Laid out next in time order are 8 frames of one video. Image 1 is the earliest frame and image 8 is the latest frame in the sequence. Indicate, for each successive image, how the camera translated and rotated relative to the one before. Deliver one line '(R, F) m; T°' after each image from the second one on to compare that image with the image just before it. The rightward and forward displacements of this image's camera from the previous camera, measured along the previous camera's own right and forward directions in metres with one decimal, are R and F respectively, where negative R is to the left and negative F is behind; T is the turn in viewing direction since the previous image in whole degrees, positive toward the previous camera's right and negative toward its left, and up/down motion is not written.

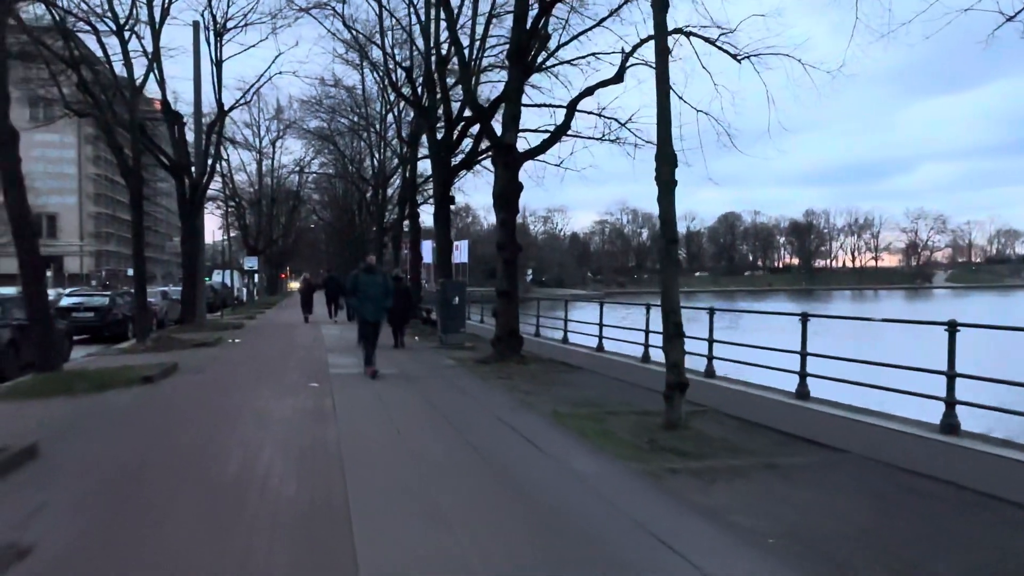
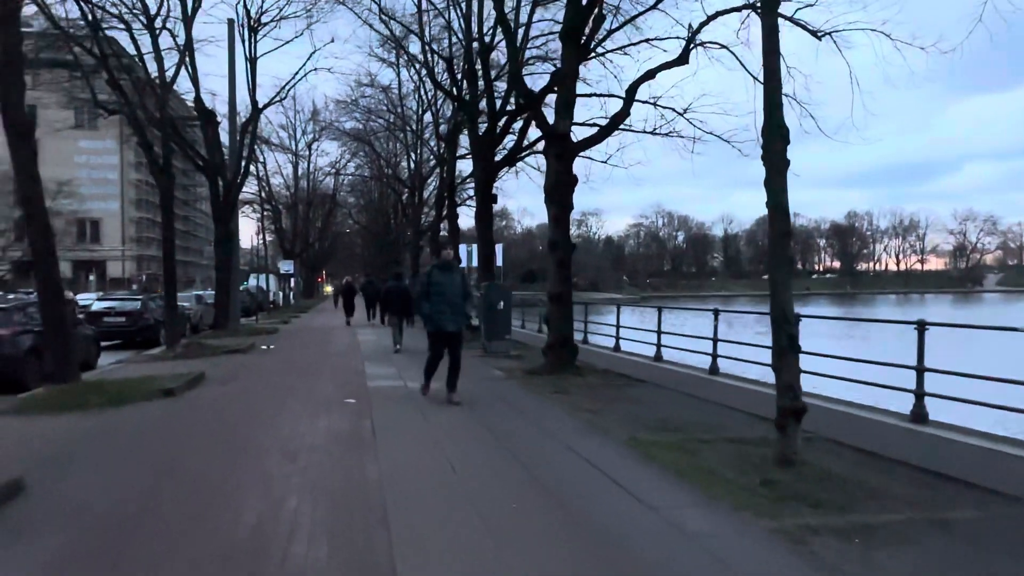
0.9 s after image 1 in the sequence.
(-0.5, +1.5) m; -3°
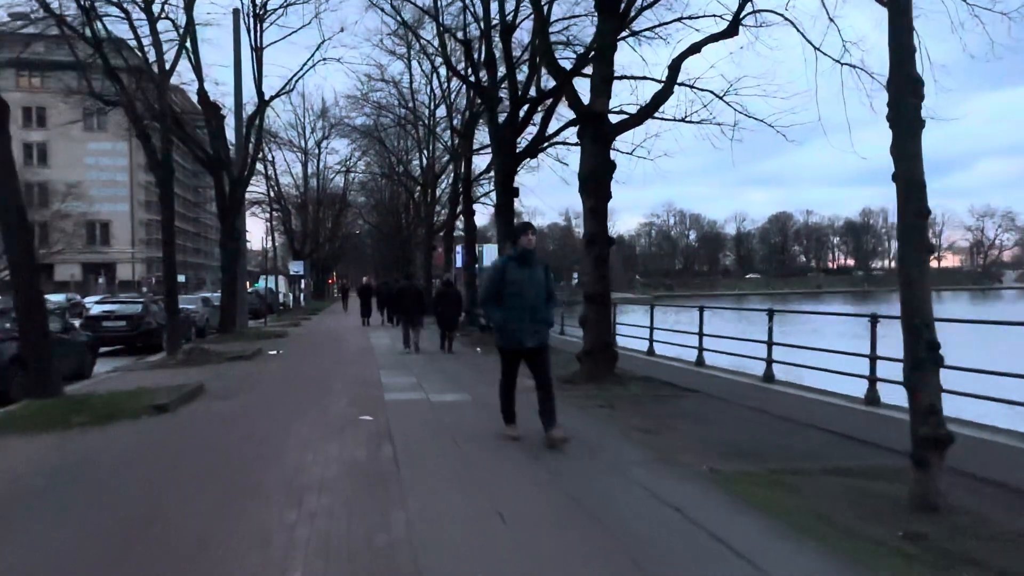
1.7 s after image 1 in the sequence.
(-0.4, +1.5) m; -1°
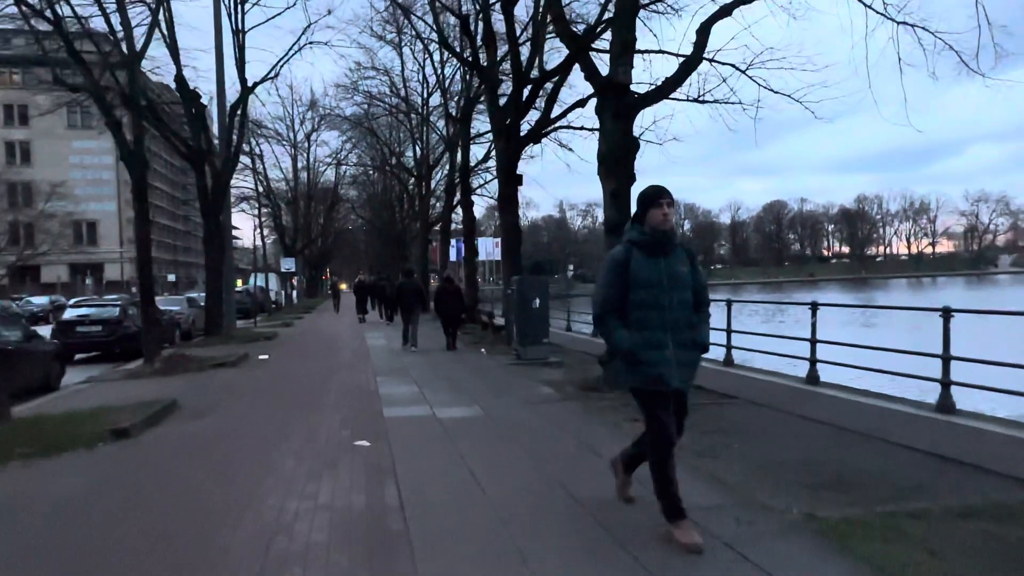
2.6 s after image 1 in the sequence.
(-0.3, +1.5) m; 0°
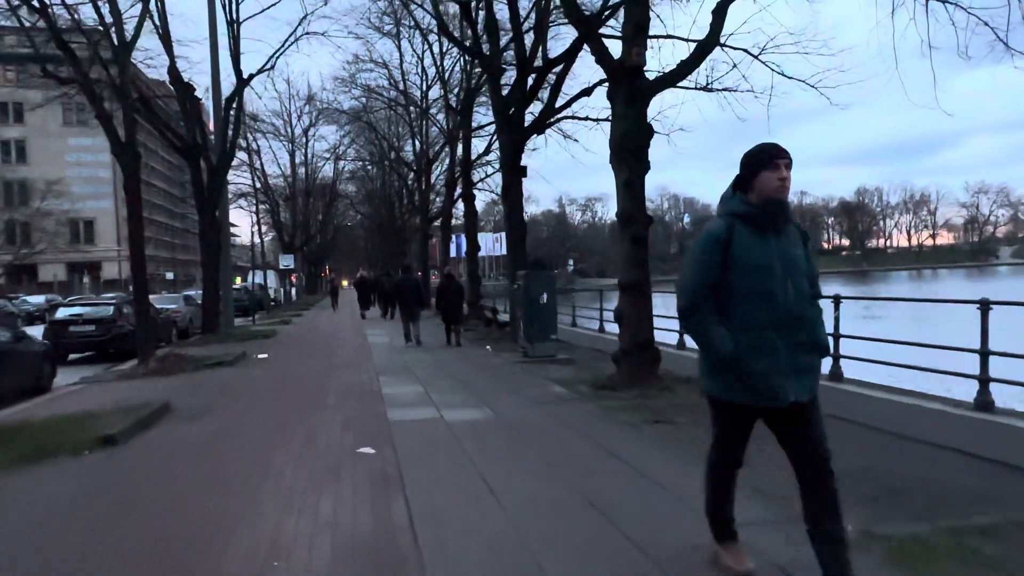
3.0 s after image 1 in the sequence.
(-0.2, +0.6) m; 0°
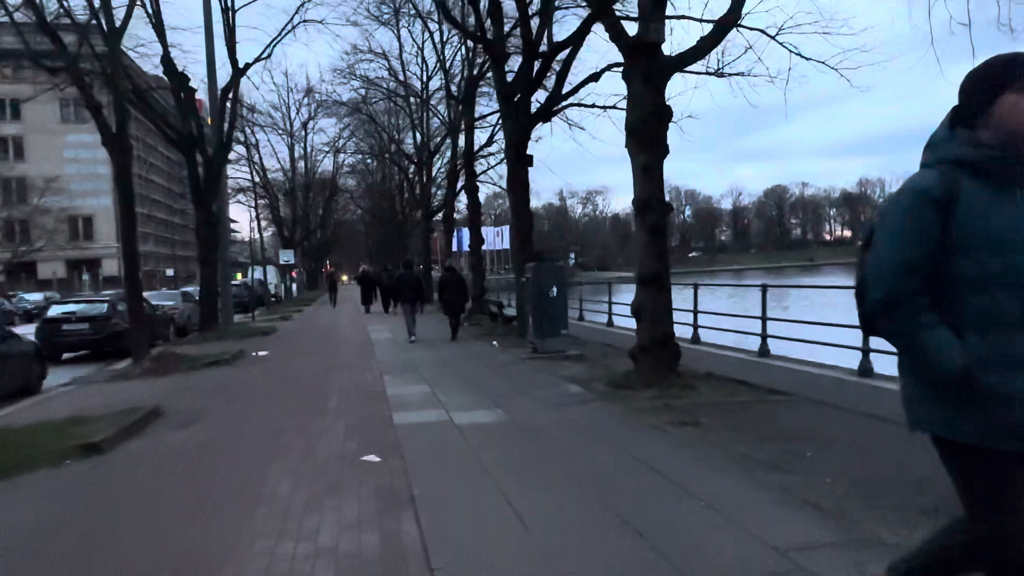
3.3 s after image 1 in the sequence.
(-0.2, +0.6) m; 0°
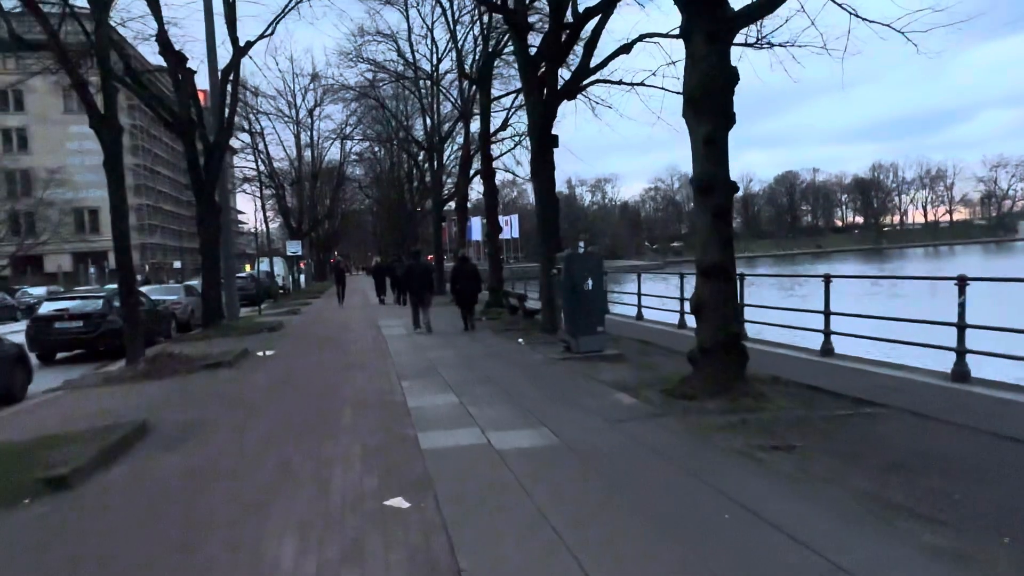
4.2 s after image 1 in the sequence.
(-0.4, +1.5) m; -1°
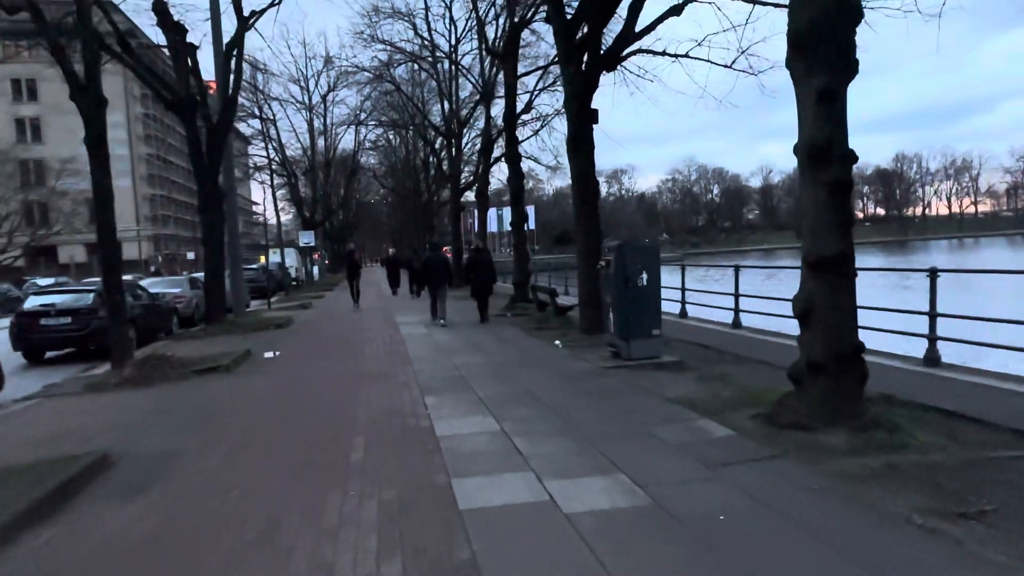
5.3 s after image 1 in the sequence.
(-0.4, +1.9) m; -1°
